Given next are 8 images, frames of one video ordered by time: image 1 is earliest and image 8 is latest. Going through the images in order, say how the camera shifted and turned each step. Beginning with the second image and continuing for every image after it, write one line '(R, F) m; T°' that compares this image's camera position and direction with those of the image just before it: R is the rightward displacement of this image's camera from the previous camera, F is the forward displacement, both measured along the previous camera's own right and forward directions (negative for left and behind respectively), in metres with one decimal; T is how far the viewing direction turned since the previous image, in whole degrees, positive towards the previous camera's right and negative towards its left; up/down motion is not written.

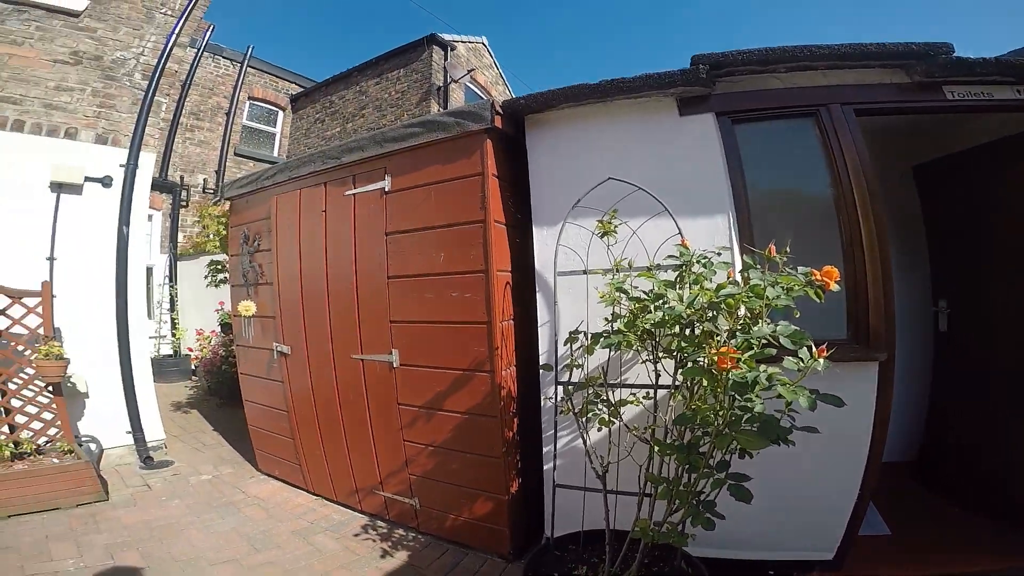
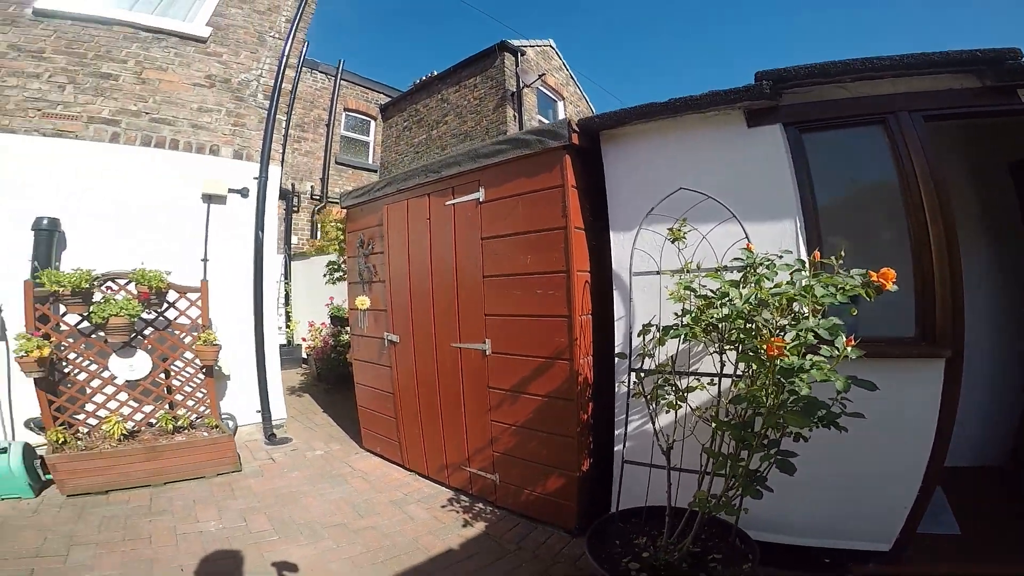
(0.0, -0.3) m; -8°
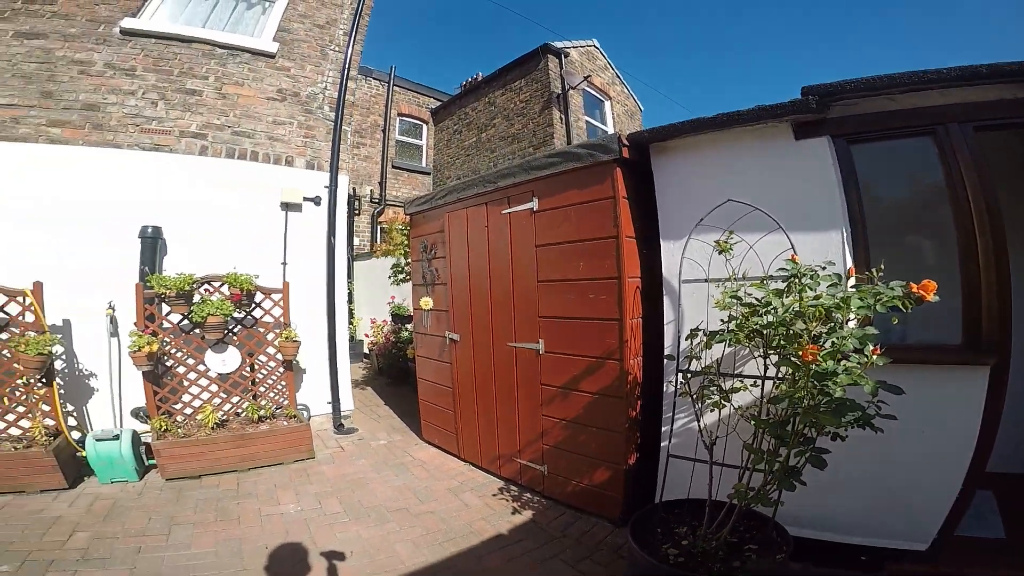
(0.0, -0.2) m; -5°
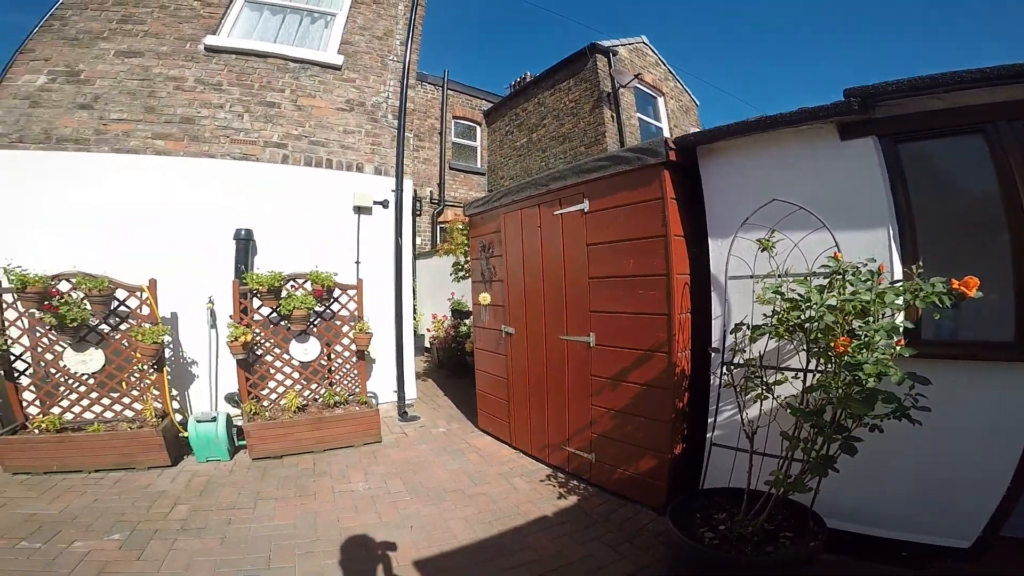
(0.0, -0.2) m; -6°
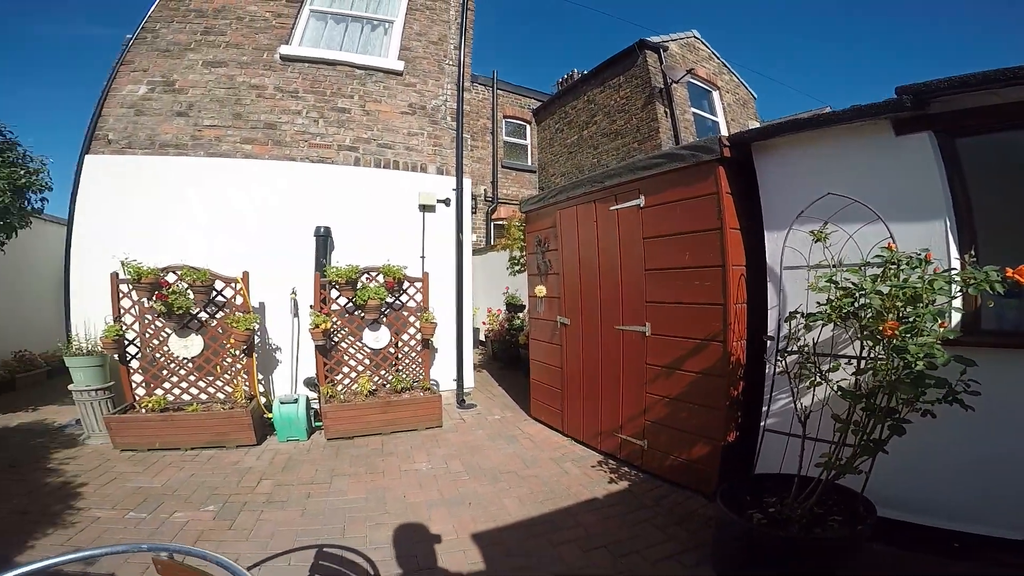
(-0.1, -0.2) m; -5°
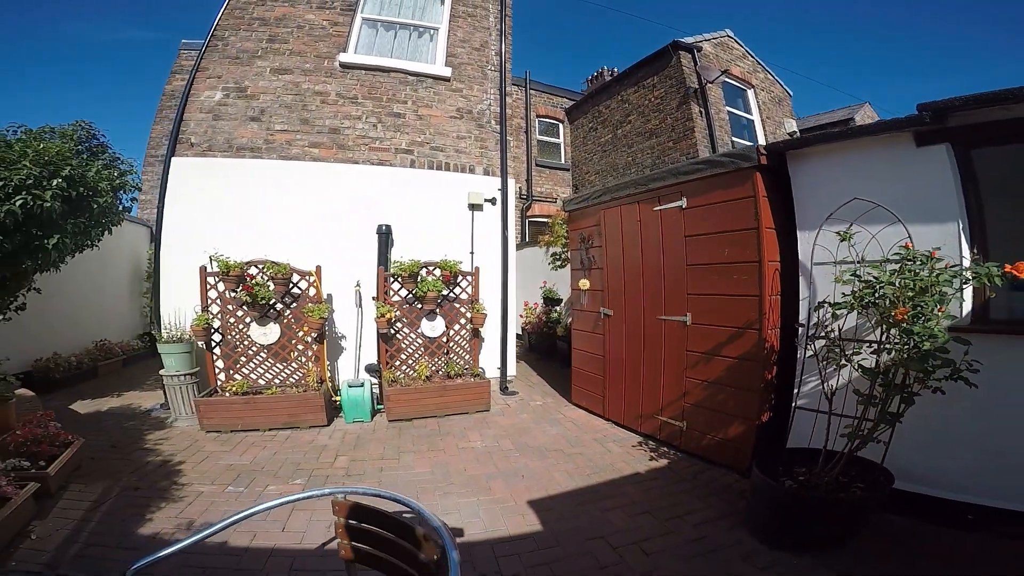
(-0.2, -0.4) m; -3°
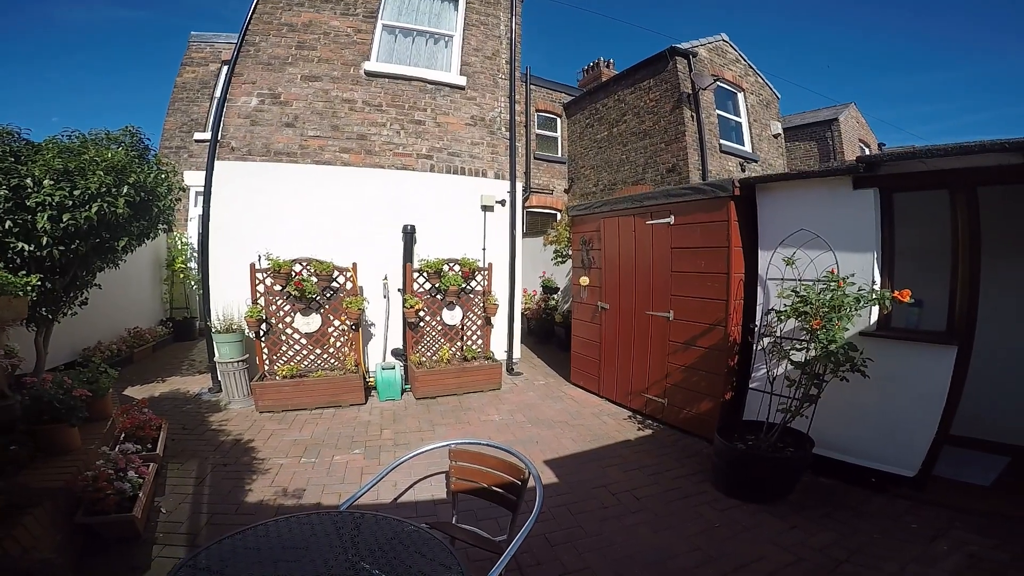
(-0.2, -0.7) m; +1°
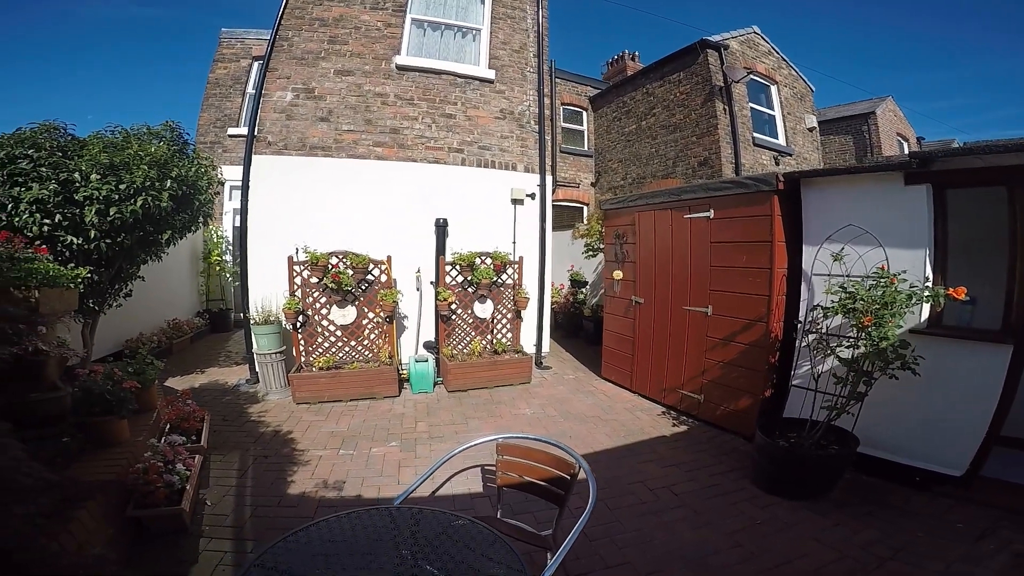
(-0.1, 0.0) m; -2°
